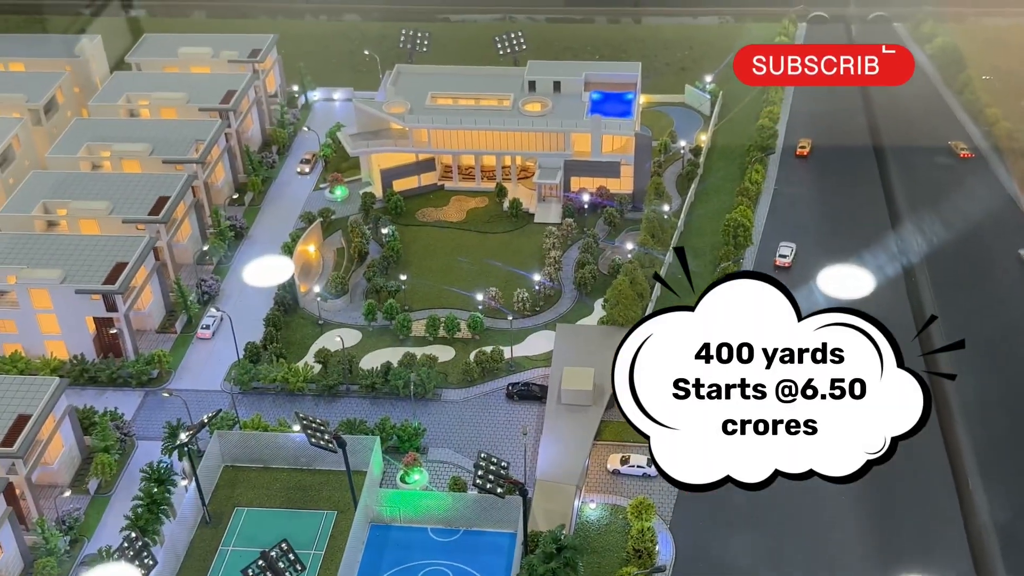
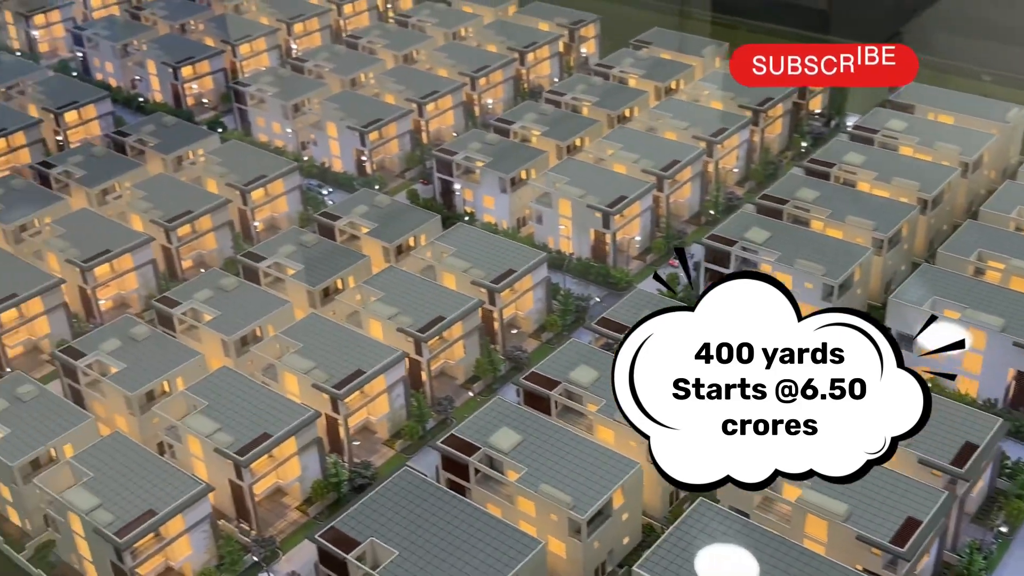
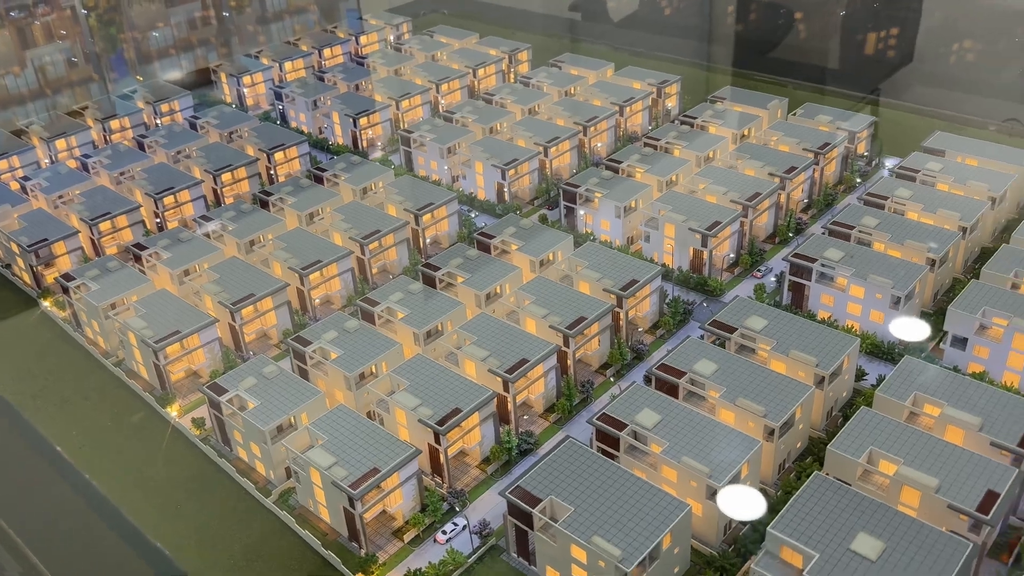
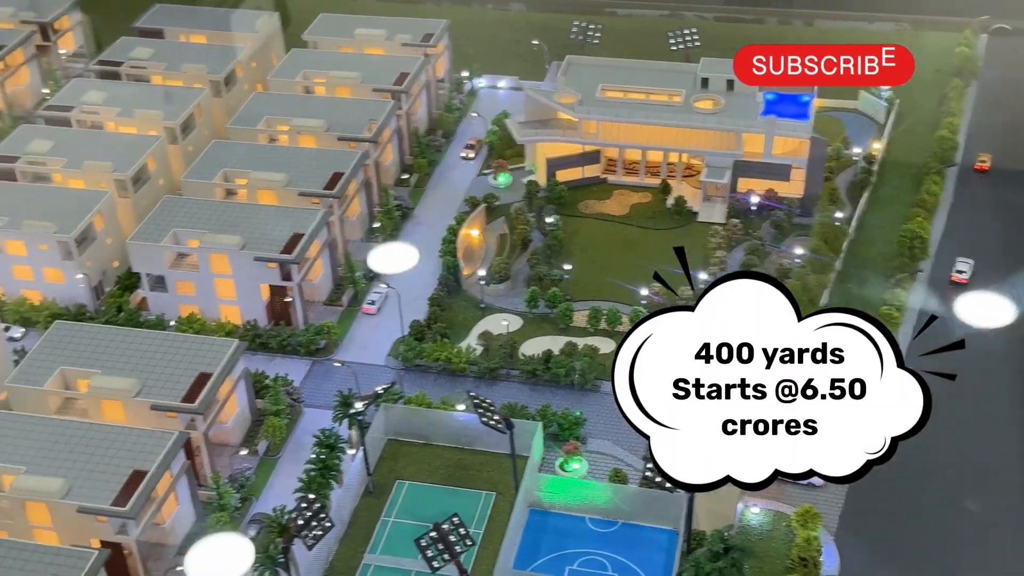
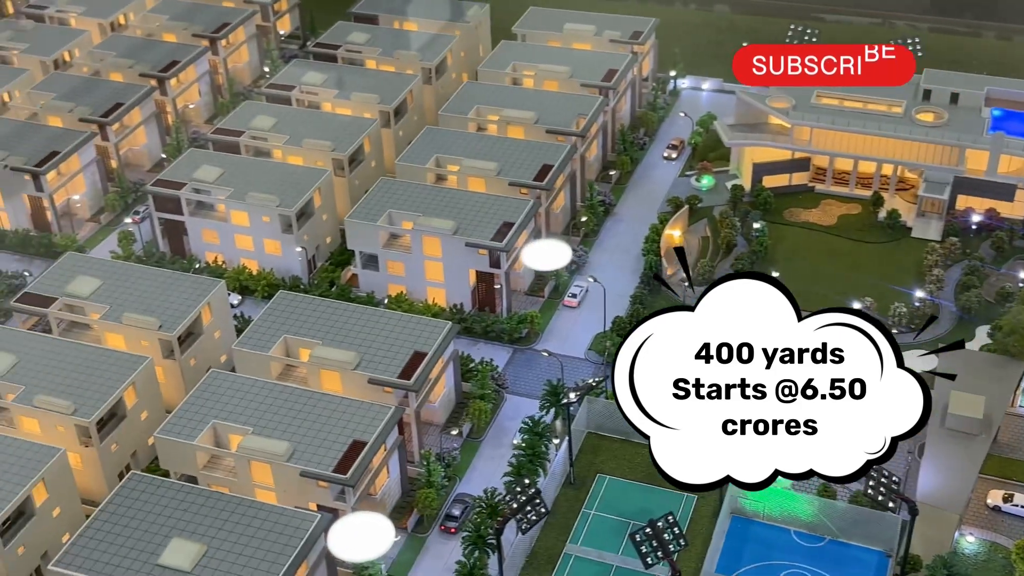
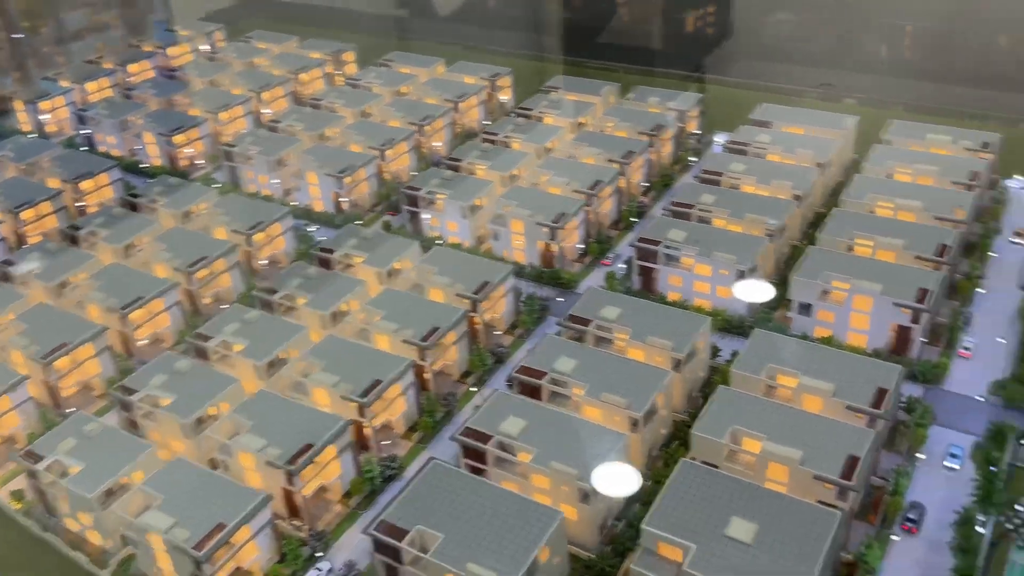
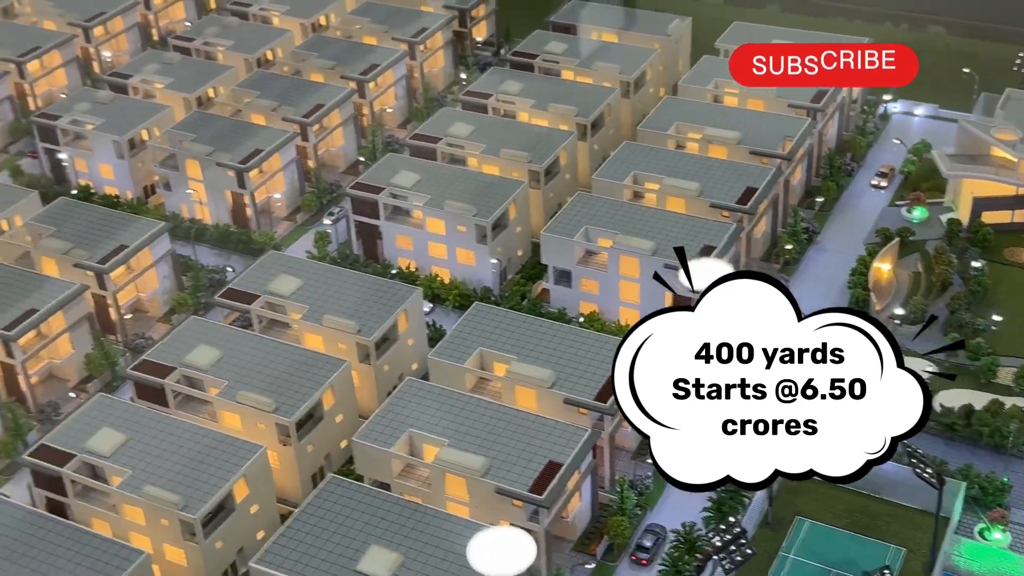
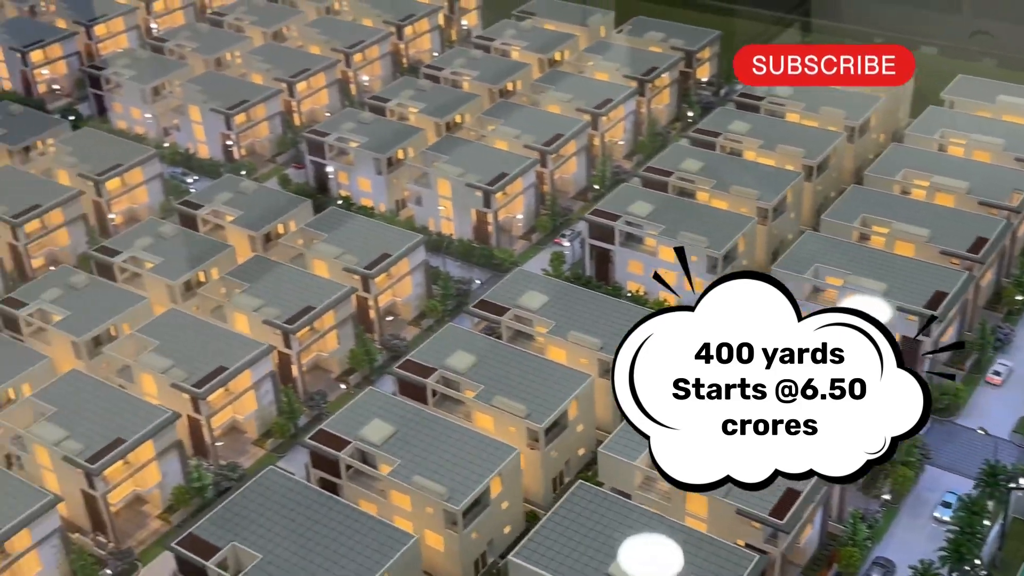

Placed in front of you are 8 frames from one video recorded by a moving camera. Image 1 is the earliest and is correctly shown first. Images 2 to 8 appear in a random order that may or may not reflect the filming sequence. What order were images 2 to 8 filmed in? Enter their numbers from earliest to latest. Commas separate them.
4, 5, 7, 8, 2, 3, 6
